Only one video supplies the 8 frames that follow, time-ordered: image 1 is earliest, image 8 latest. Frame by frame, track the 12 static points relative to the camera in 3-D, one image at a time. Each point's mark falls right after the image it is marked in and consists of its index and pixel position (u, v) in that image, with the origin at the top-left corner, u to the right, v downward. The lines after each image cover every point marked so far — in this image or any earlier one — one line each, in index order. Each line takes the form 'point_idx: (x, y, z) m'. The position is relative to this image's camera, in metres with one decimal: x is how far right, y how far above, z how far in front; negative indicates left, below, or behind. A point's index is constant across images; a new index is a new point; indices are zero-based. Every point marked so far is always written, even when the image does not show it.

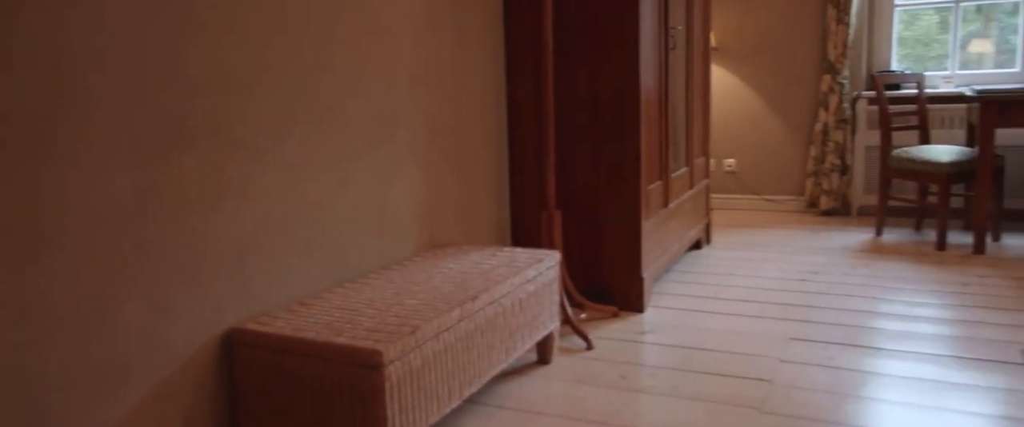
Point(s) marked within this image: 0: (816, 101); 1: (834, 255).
0: (+1.7, +0.6, +4.4) m
1: (+1.5, -0.2, +3.7) m
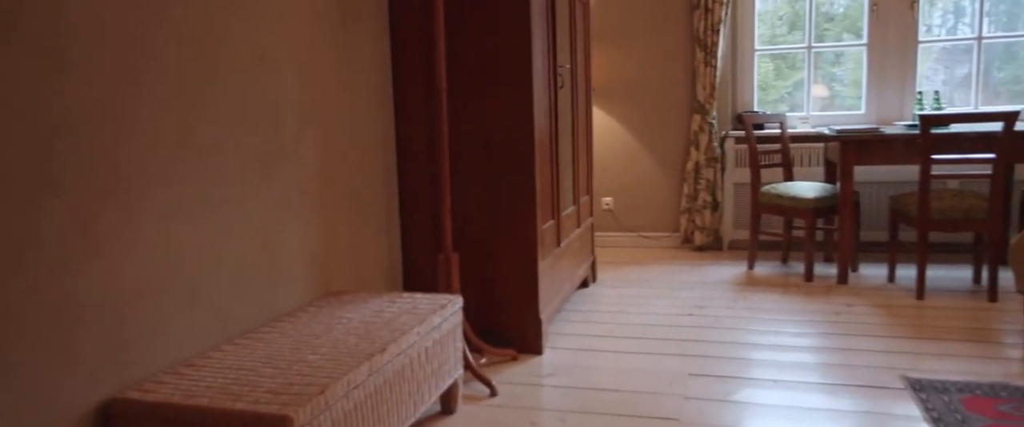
0: (+1.0, +0.4, +4.6) m
1: (+1.0, -0.4, +3.8) m
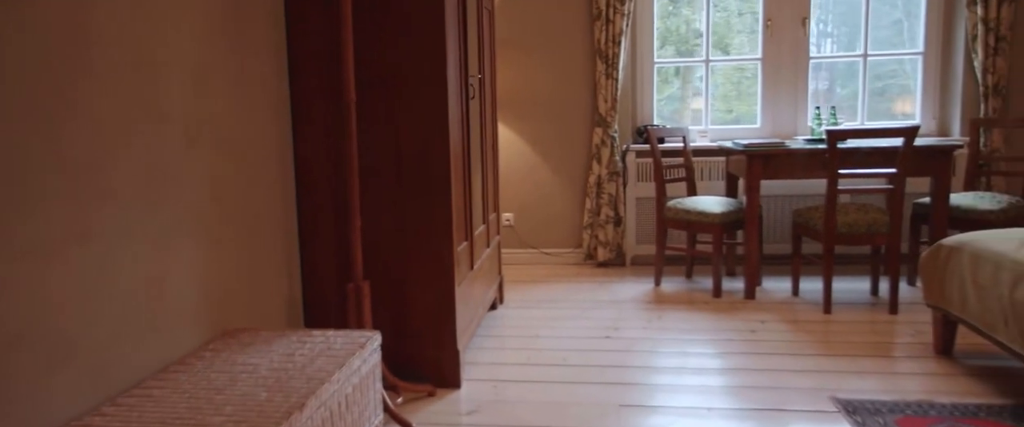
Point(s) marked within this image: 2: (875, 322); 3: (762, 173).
0: (+0.5, +0.3, +4.5) m
1: (+0.5, -0.5, +3.7) m
2: (+1.6, -0.5, +3.3) m
3: (+1.2, +0.2, +3.7) m
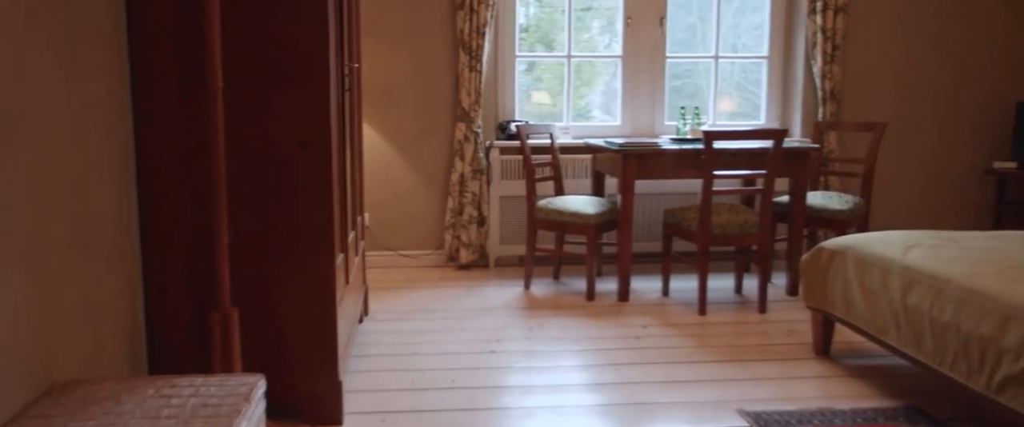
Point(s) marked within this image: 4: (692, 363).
0: (-0.3, +0.3, +4.3) m
1: (0.0, -0.5, +3.5) m
2: (+1.0, -0.5, +3.4) m
3: (+0.6, +0.2, +3.6) m
4: (+0.7, -0.6, +2.9) m
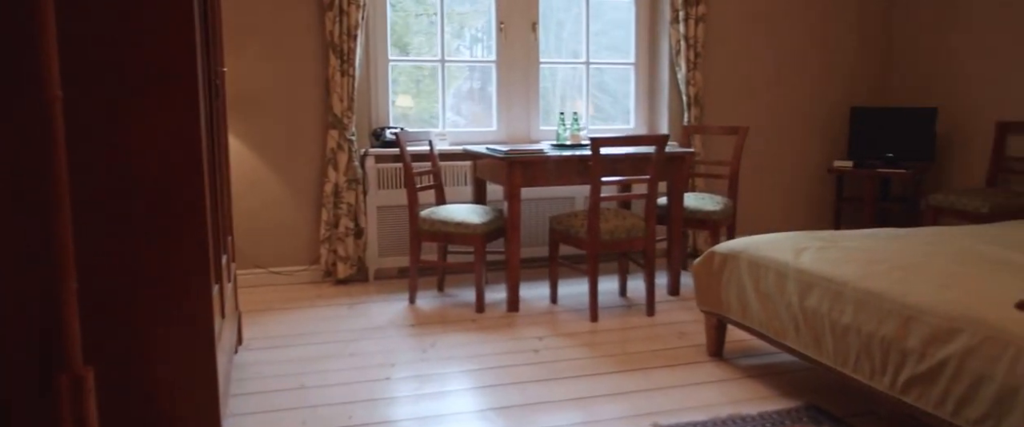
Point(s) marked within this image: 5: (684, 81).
0: (-1.0, +0.3, +4.0) m
1: (-0.5, -0.5, +3.3) m
2: (+0.5, -0.5, +3.4) m
3: (0.0, +0.2, +3.6) m
4: (+0.3, -0.6, +2.8) m
5: (+1.0, +0.8, +4.6) m
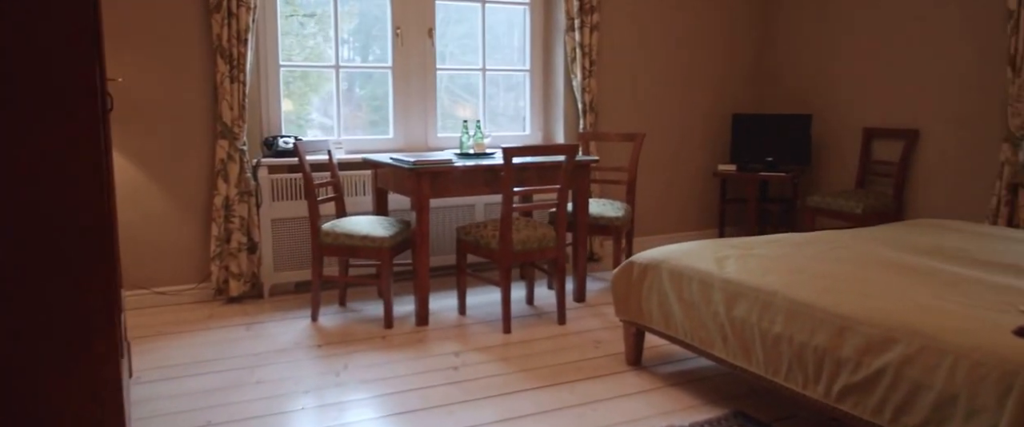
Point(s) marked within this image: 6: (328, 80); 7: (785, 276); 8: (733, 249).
0: (-1.5, +0.2, +3.8) m
1: (-0.9, -0.6, +3.1) m
2: (+0.2, -0.5, +3.4) m
3: (-0.4, +0.1, +3.5) m
4: (0.0, -0.6, +2.8) m
5: (+0.4, +0.8, +4.7) m
6: (-1.0, +0.7, +4.2) m
7: (+0.8, -0.2, +2.4) m
8: (+0.8, -0.1, +2.8) m
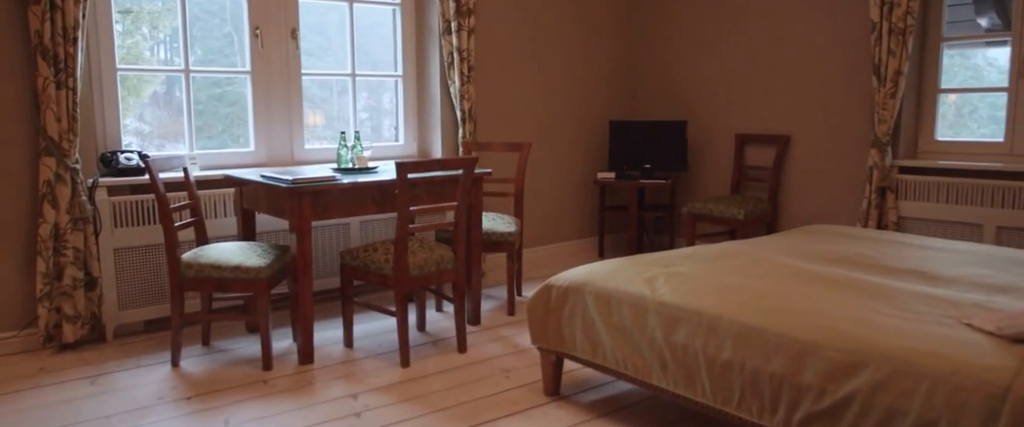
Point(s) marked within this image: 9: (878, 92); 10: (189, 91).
0: (-1.9, +0.1, +3.1) m
1: (-1.2, -0.7, +2.6) m
2: (-0.2, -0.6, +3.1) m
3: (-0.8, 0.0, +3.1) m
4: (-0.2, -0.7, +2.5) m
5: (-0.3, +0.7, +4.4) m
6: (-1.6, +0.6, +3.7) m
7: (+0.6, -0.2, +2.3) m
8: (+0.5, -0.2, +2.7) m
9: (+1.8, +0.6, +3.8) m
10: (-1.5, +0.6, +3.7) m
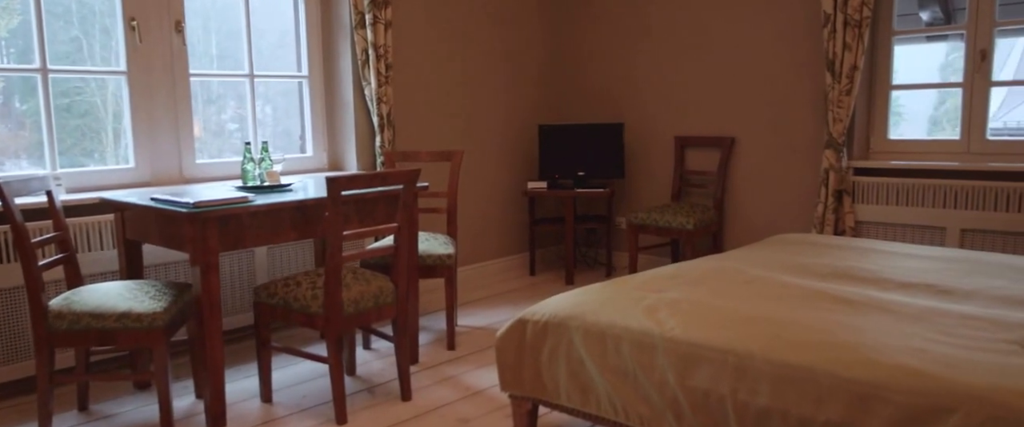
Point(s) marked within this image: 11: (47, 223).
0: (-2.1, -0.1, +2.4) m
1: (-1.2, -0.8, +2.0) m
2: (-0.4, -0.7, +2.6) m
3: (-0.9, -0.1, +2.5) m
4: (-0.3, -0.8, +2.0) m
5: (-0.7, +0.6, +3.9) m
6: (-1.8, +0.5, +3.0) m
7: (+0.6, -0.3, +1.9) m
8: (+0.4, -0.2, +2.3) m
9: (+1.5, +0.6, +3.6) m
10: (-1.8, +0.5, +3.0) m
11: (-1.7, 0.0, +2.8) m
